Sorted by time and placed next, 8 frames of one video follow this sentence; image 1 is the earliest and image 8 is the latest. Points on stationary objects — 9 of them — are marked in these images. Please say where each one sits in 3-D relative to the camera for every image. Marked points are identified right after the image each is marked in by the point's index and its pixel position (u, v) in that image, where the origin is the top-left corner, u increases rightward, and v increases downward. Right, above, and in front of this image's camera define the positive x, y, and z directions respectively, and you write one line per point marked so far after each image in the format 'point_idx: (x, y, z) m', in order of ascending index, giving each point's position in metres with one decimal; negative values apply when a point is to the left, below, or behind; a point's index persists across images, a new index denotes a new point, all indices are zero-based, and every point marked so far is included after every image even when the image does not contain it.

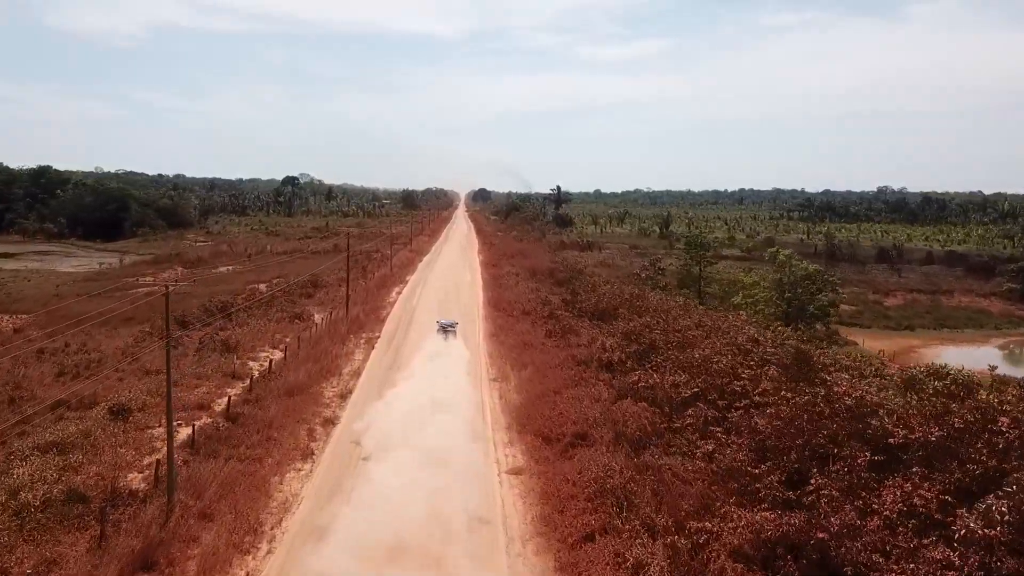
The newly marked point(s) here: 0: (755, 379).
0: (+4.6, -1.7, +14.0) m
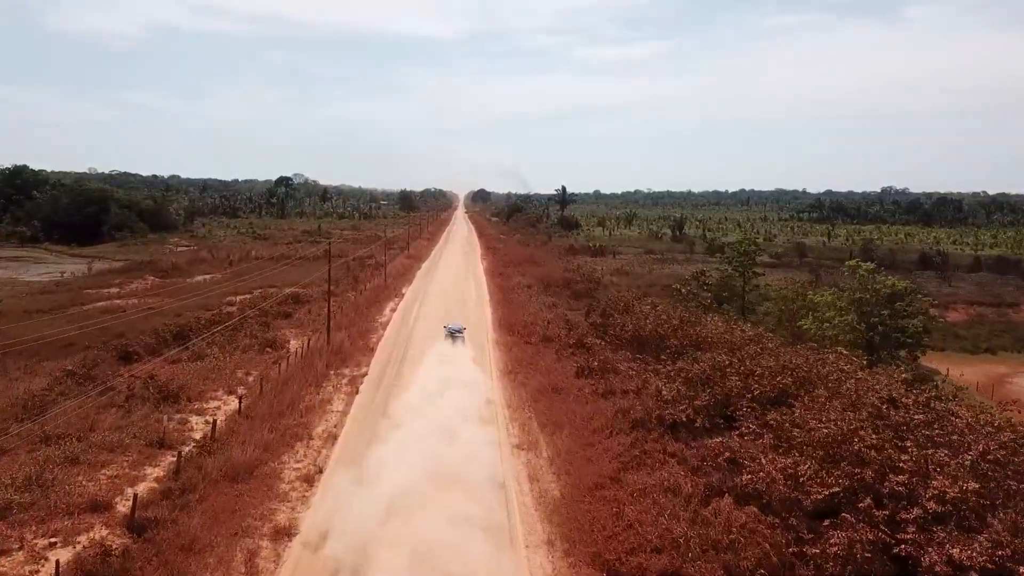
0: (+5.1, -2.3, +9.3) m
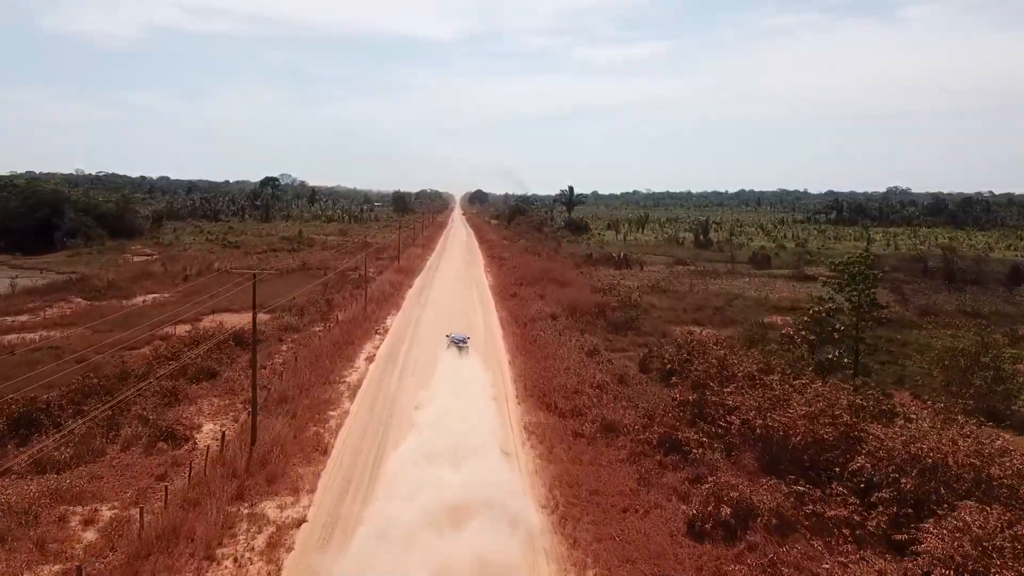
0: (+5.9, -3.4, +1.1) m
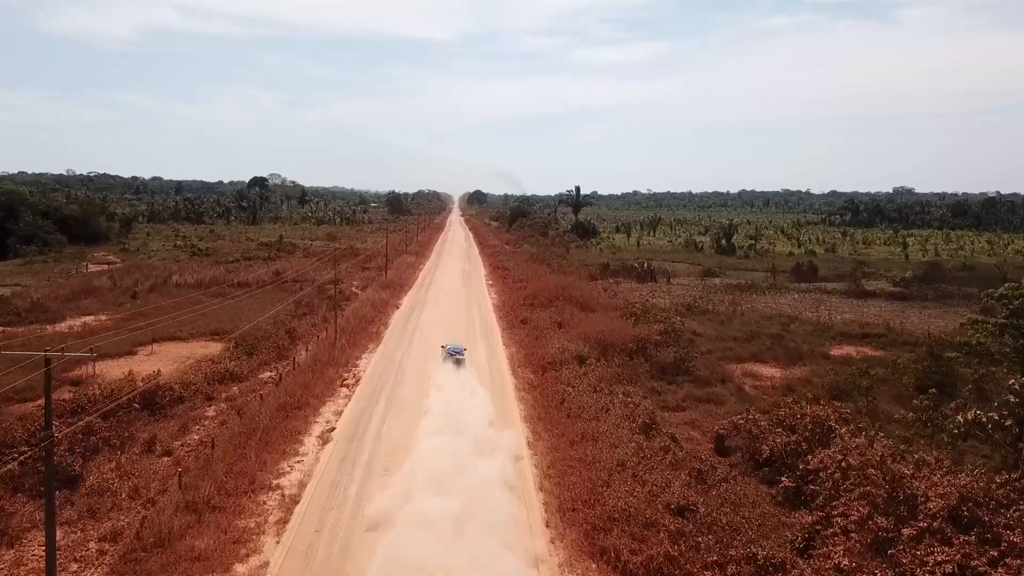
0: (+6.3, -4.2, -5.2) m
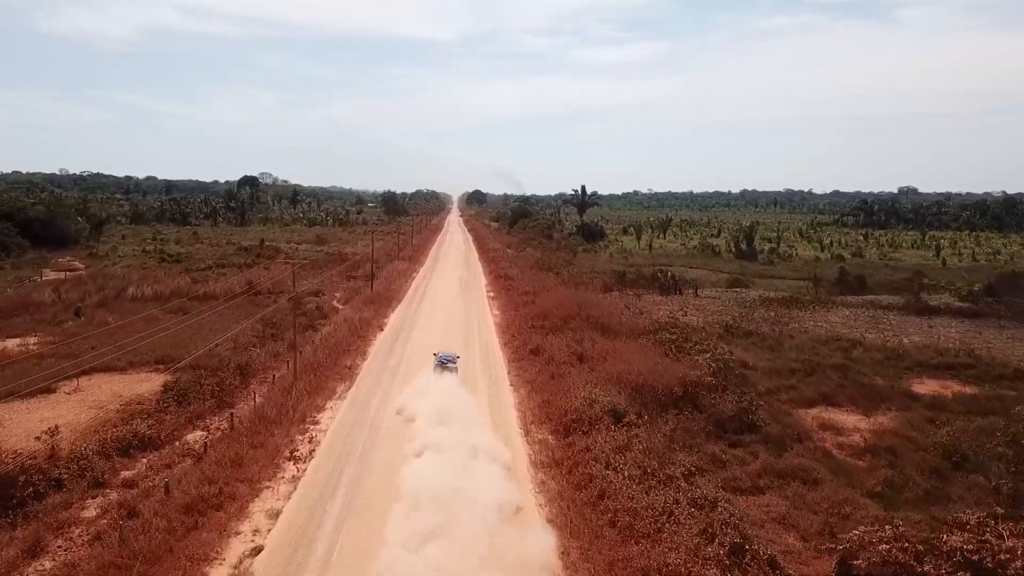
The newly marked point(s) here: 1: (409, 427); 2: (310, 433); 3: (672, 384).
0: (+6.6, -4.8, -10.1) m
1: (-2.3, -2.9, +15.7) m
2: (-3.9, -2.8, +14.4) m
3: (+3.6, -2.2, +16.5) m
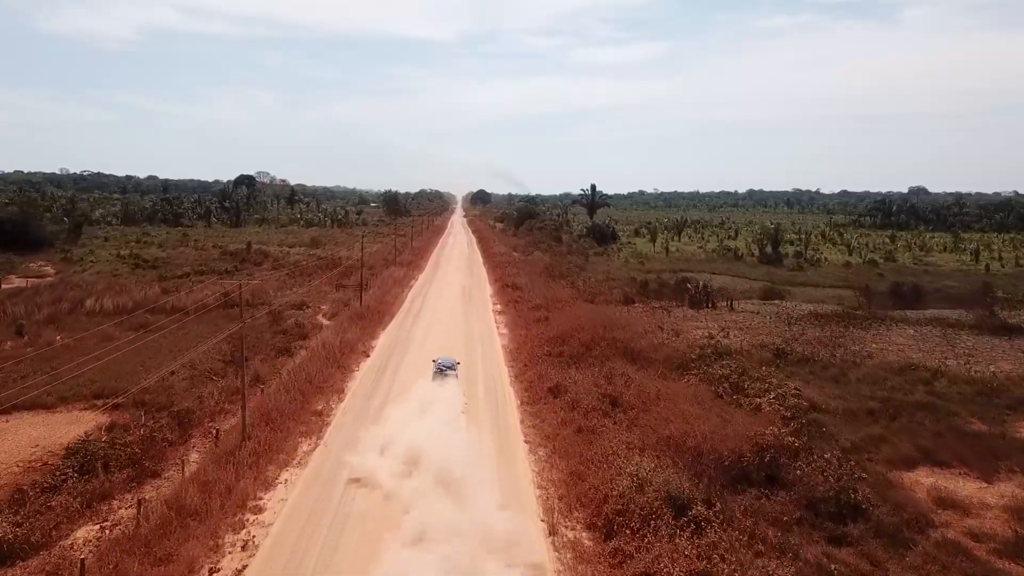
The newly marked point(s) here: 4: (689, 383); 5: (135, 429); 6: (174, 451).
0: (+6.7, -5.4, -14.2) m
1: (-2.0, -3.5, +11.6) m
2: (-3.6, -3.3, +10.3) m
3: (+3.8, -2.7, +12.4) m
4: (+4.1, -2.1, +17.0) m
5: (-8.1, -2.8, +16.1) m
6: (-6.3, -2.9, +13.8) m
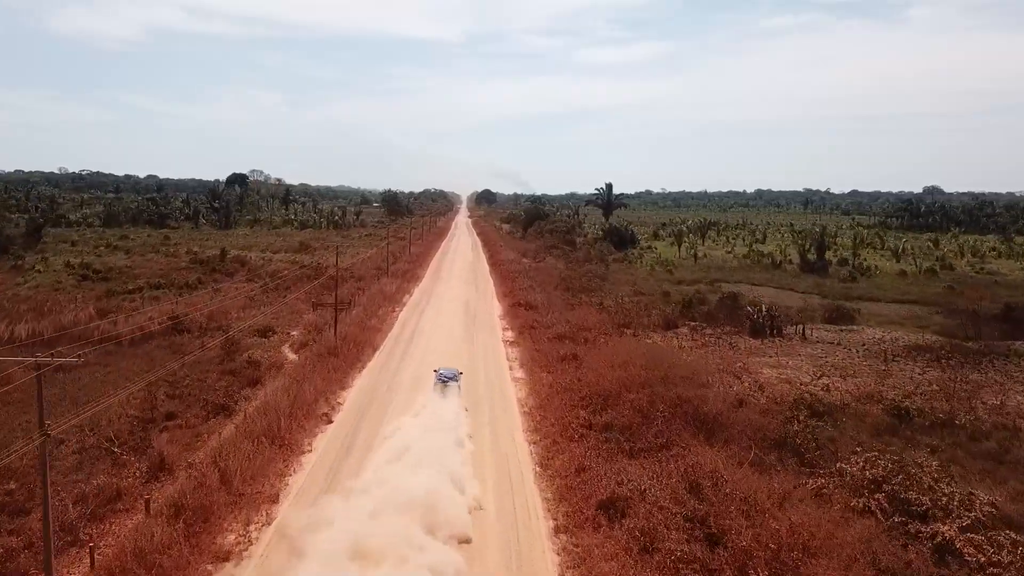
0: (+6.9, -6.1, -20.5) m
1: (-1.6, -4.2, +5.4) m
2: (-3.3, -4.1, +4.2) m
3: (+4.2, -3.5, +6.2) m
4: (+4.5, -2.9, +10.8) m
5: (-7.7, -3.6, +9.9) m
6: (-5.9, -3.7, +7.7) m
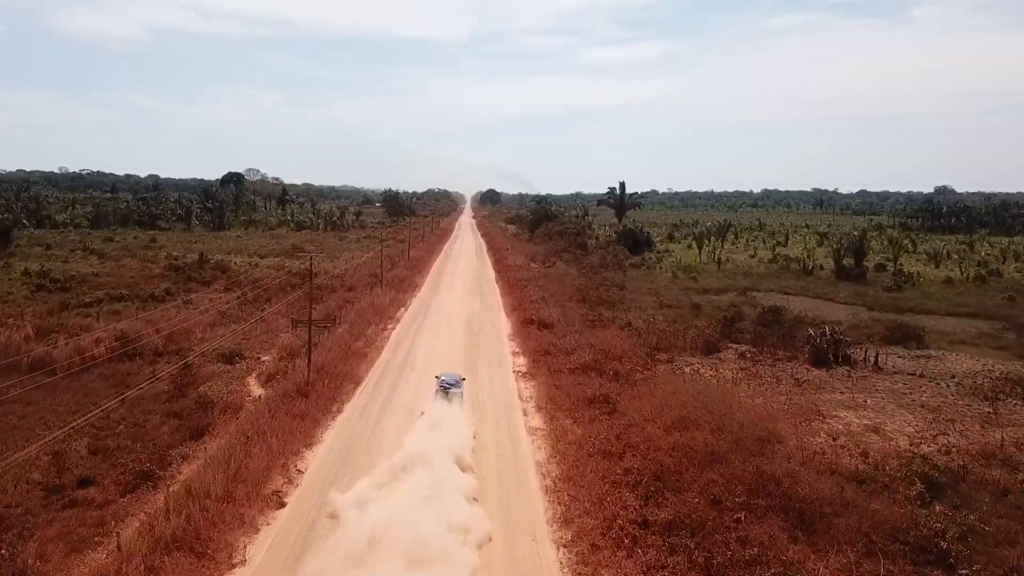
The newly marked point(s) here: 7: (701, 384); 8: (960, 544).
0: (+6.9, -6.7, -24.6) m
1: (-1.4, -4.7, +1.3) m
2: (-3.1, -4.6, +0.1) m
3: (+4.4, -4.0, +2.0) m
4: (+4.8, -3.4, +6.7) m
5: (-7.5, -4.1, +5.9) m
6: (-5.7, -4.2, +3.6) m
7: (+4.3, -2.1, +16.4) m
8: (+5.8, -3.1, +9.8) m
